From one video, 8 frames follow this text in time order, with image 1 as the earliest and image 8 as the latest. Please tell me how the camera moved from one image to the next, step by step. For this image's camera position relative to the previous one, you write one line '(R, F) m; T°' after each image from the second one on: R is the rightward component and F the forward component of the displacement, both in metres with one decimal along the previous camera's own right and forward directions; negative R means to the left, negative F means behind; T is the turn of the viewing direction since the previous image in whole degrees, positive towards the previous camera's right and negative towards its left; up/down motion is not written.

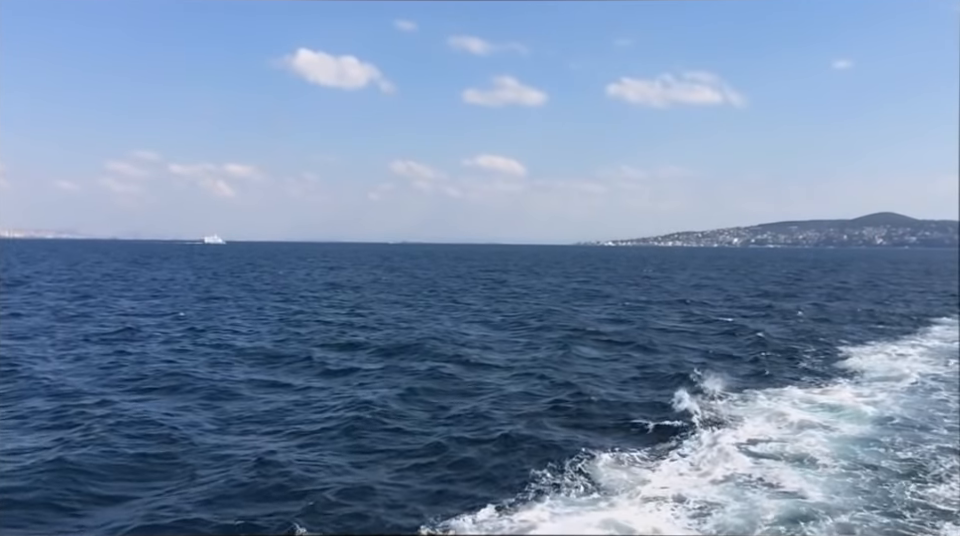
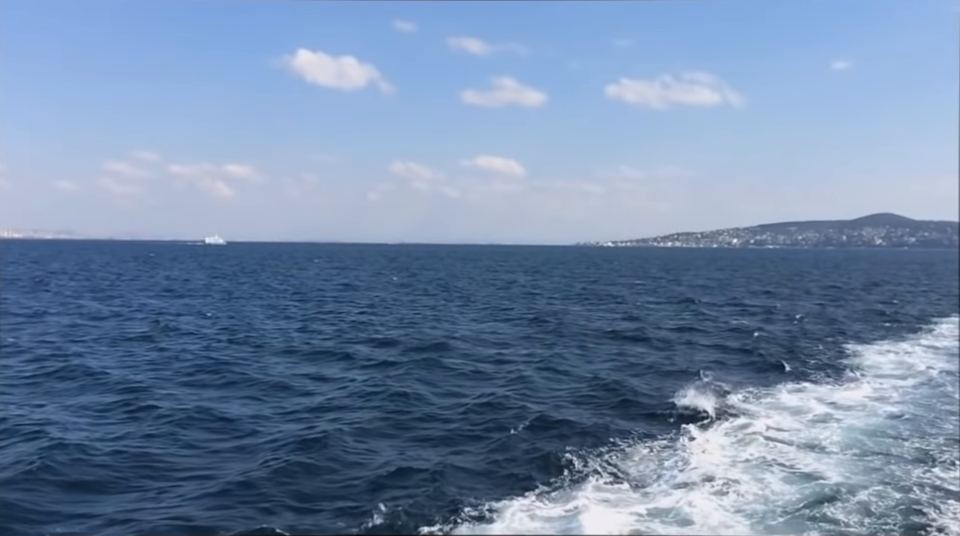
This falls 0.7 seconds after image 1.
(-0.5, -0.8) m; 0°
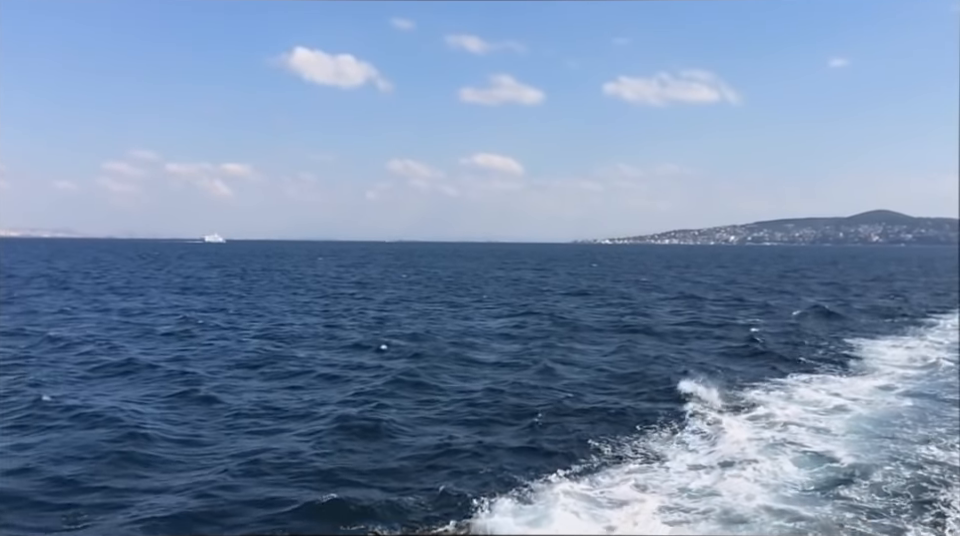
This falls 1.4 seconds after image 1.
(-0.6, -0.9) m; 0°
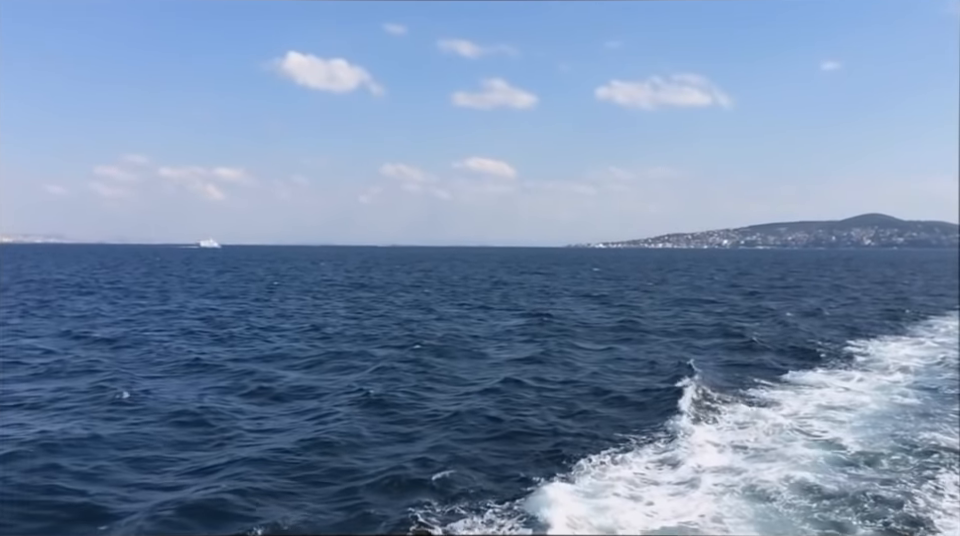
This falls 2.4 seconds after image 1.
(-0.9, -1.4) m; 0°
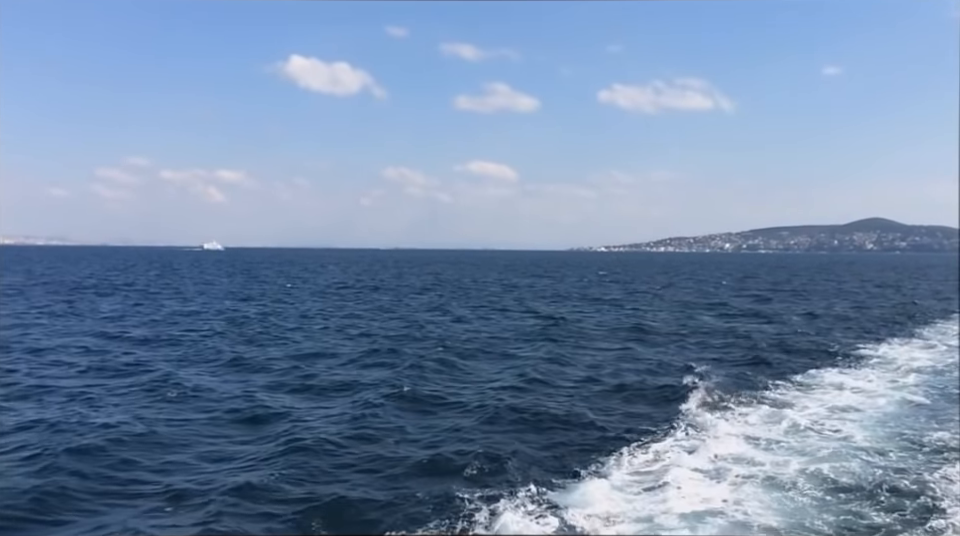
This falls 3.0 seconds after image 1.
(-0.6, -0.8) m; 0°
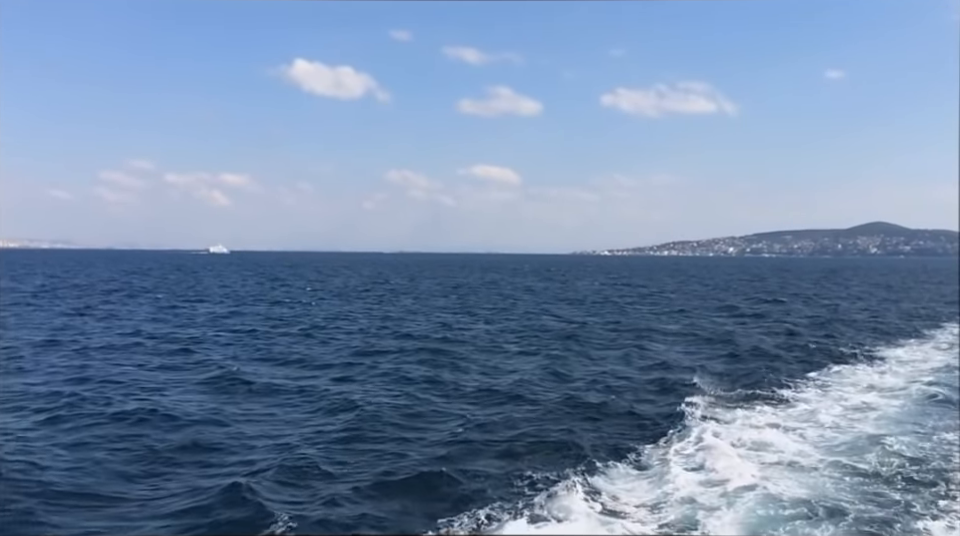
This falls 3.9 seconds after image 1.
(-0.9, -1.4) m; 0°
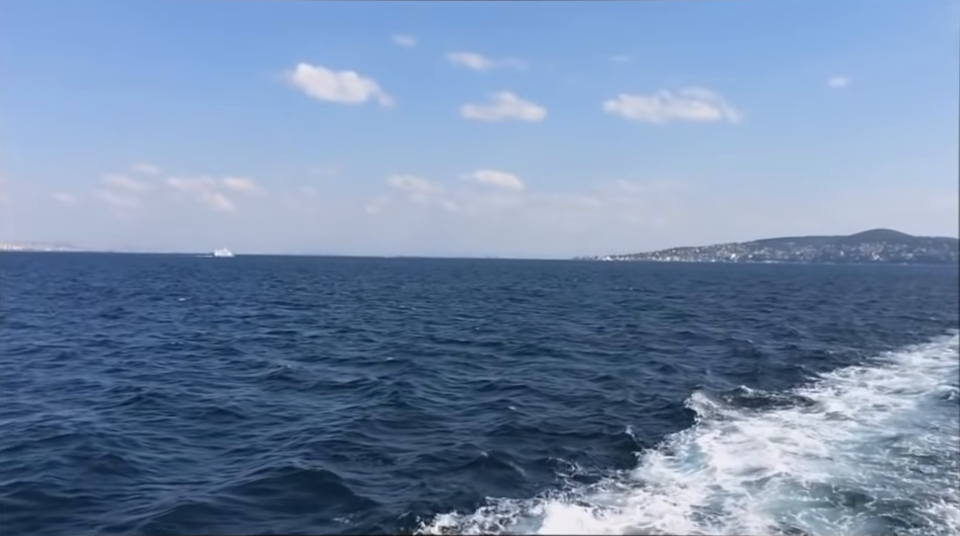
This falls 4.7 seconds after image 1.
(-0.8, -1.4) m; 0°
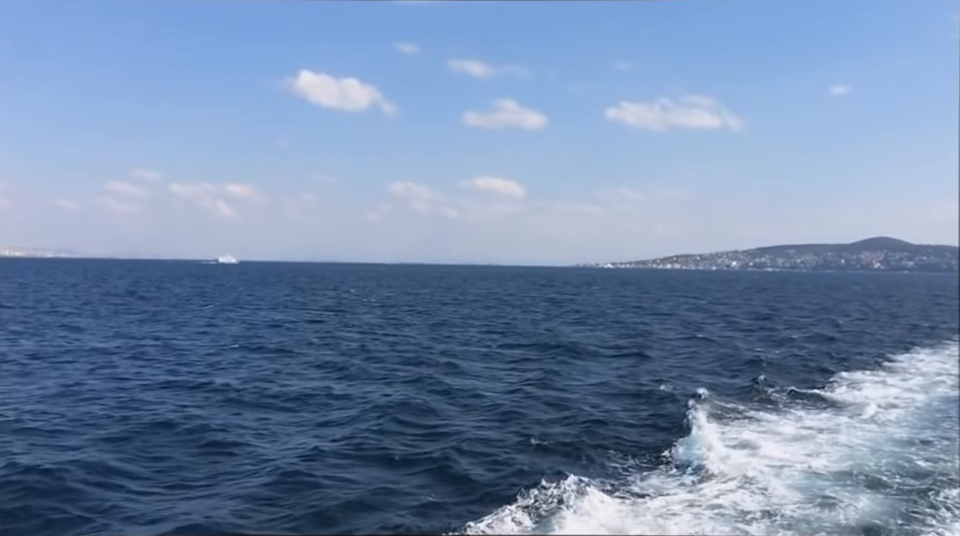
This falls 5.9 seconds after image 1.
(-1.3, -2.3) m; 0°
